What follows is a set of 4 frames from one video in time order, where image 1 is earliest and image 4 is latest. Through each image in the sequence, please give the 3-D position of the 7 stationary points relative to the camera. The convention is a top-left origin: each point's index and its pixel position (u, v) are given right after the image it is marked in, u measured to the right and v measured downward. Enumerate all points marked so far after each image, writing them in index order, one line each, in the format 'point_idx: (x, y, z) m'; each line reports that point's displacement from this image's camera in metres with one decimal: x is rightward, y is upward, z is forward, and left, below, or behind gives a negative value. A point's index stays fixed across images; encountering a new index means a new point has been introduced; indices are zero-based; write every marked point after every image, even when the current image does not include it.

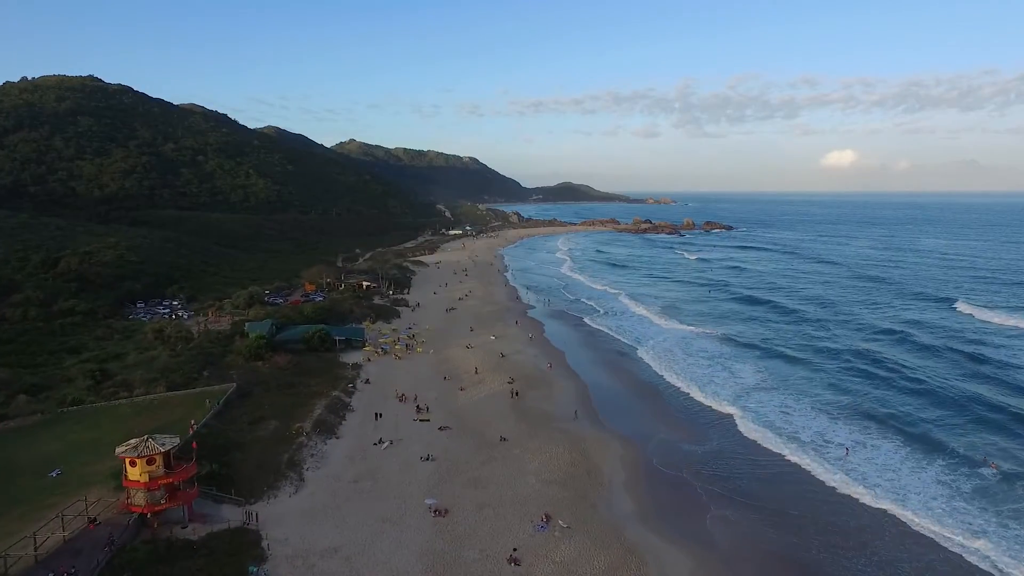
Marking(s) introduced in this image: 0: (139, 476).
0: (-7.8, -3.9, +15.2) m
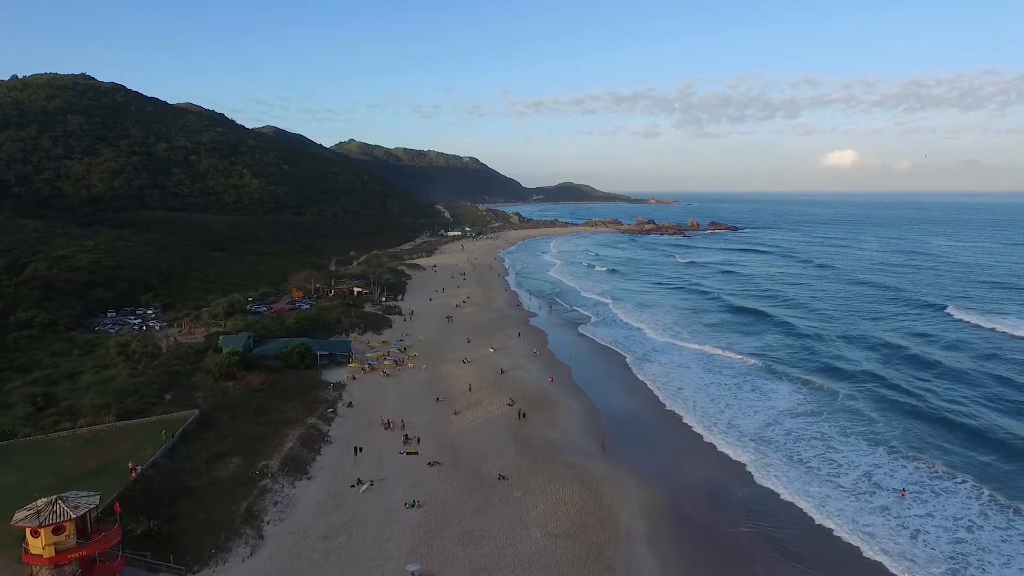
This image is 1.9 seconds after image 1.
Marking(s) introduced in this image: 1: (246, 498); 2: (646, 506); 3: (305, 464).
0: (-7.8, -4.3, +12.1) m
1: (-6.3, -5.0, +17.4) m
2: (+3.5, -5.6, +18.8) m
3: (-5.7, -4.8, +20.0) m
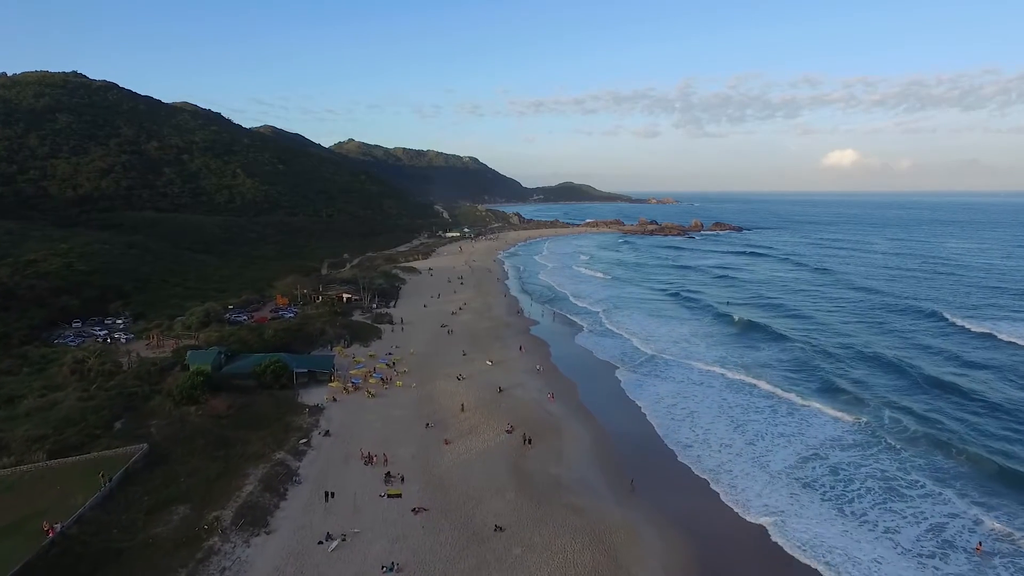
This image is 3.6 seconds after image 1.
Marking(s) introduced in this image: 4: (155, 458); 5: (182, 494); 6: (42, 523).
0: (-7.8, -4.7, +9.0) m
1: (-6.4, -5.4, +14.3) m
2: (+3.4, -6.0, +15.7) m
3: (-5.7, -5.2, +16.9) m
4: (-9.4, -4.5, +19.3) m
5: (-7.8, -4.9, +17.3) m
6: (-9.7, -4.8, +15.1) m
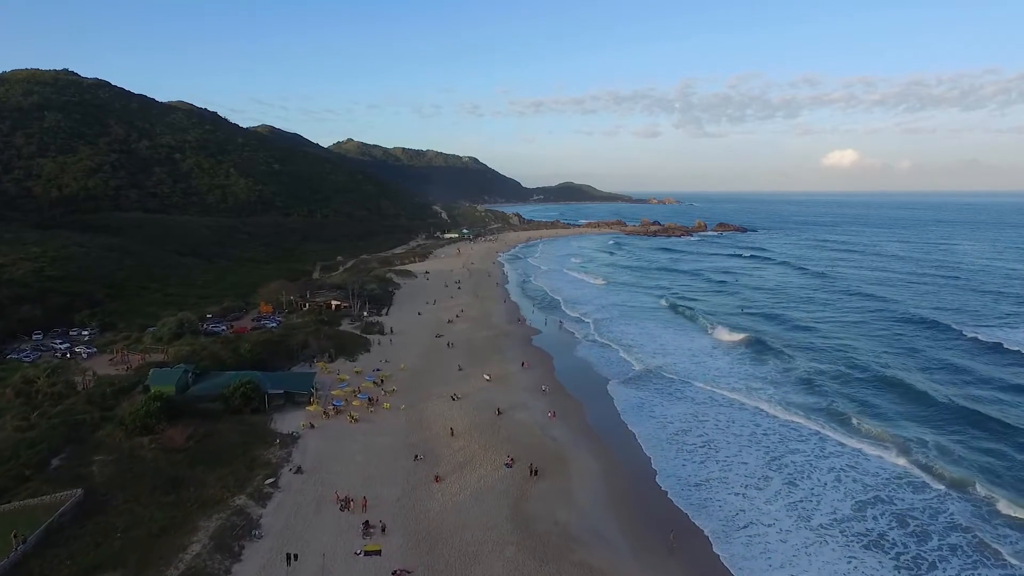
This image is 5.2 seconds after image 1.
0: (-7.8, -5.1, +6.0) m
1: (-6.4, -5.8, +11.3) m
2: (+3.4, -6.4, +12.7) m
3: (-5.7, -5.6, +13.9) m
4: (-9.4, -4.9, +16.3) m
5: (-7.8, -5.3, +14.3) m
6: (-9.7, -5.2, +12.1) m
